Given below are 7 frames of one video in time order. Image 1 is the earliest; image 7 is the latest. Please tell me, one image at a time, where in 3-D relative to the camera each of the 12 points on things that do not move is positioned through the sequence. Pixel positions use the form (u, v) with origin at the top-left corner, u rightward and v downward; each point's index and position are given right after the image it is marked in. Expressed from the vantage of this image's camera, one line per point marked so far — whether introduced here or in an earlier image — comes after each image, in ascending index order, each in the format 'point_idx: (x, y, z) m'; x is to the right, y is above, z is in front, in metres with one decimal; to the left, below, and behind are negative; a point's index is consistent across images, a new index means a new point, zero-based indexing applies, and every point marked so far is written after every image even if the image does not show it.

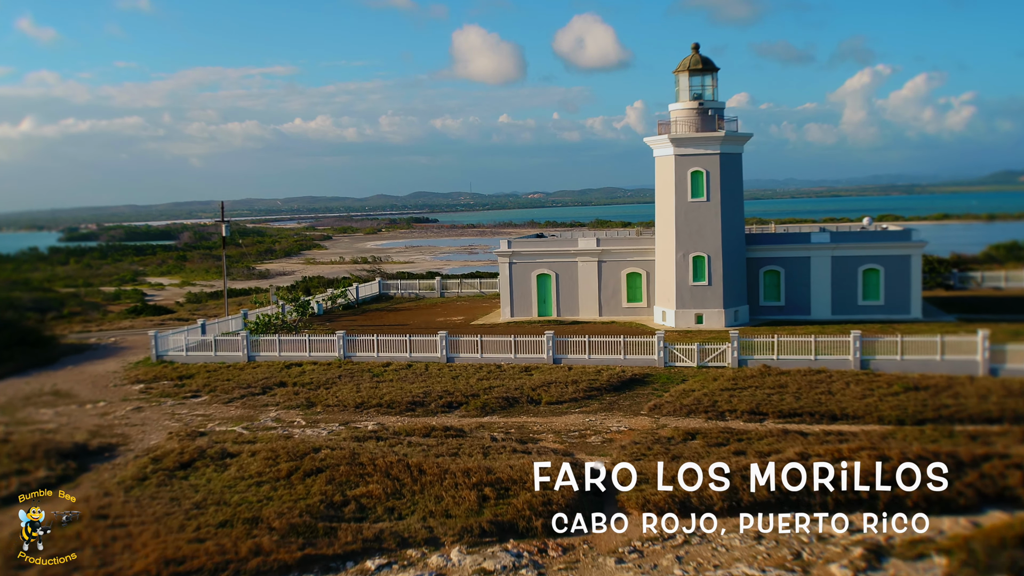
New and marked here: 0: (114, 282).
0: (-4.2, +0.1, +11.4) m
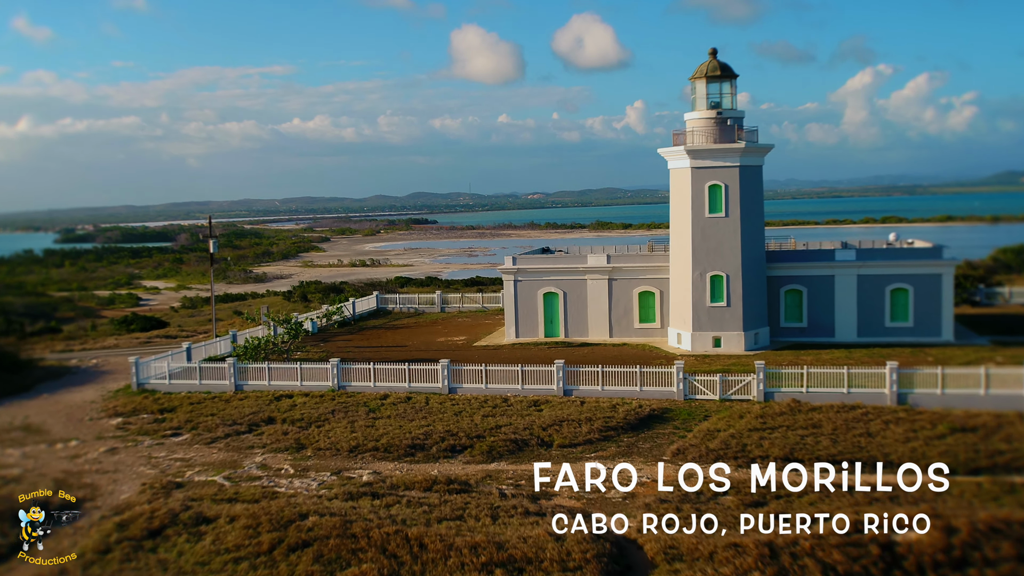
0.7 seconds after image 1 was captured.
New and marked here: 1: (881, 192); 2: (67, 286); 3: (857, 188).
0: (-4.2, +0.1, +11.2) m
1: (+4.5, +1.2, +13.2) m
2: (-4.5, +0.1, +10.9) m
3: (+4.6, +1.4, +14.5) m
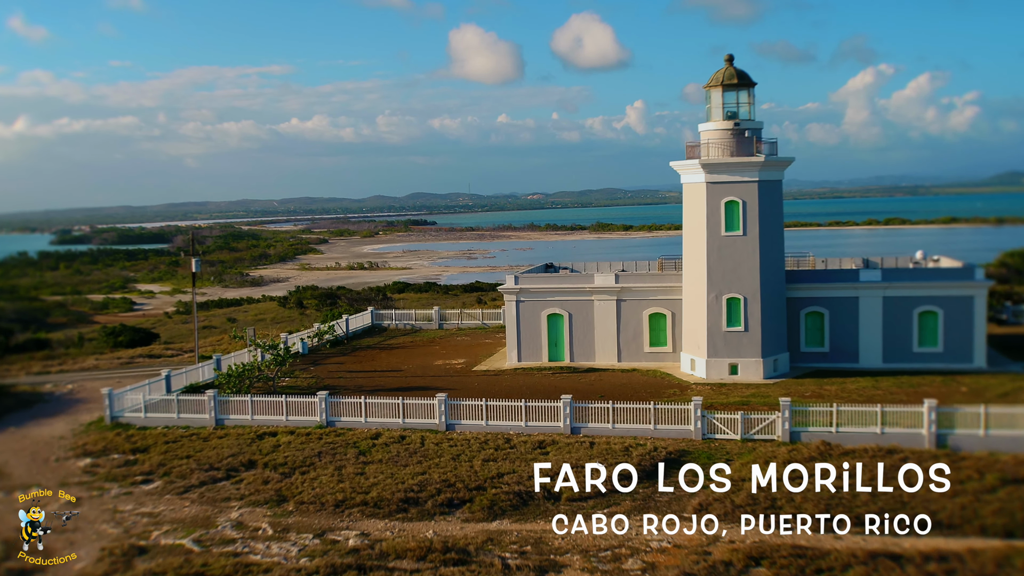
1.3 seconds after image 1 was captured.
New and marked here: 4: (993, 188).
0: (-4.2, 0.0, +10.9) m
1: (+4.5, +1.2, +13.0) m
2: (-4.5, 0.0, +10.6) m
3: (+4.6, +1.3, +14.2) m
4: (+5.0, +1.1, +11.2) m
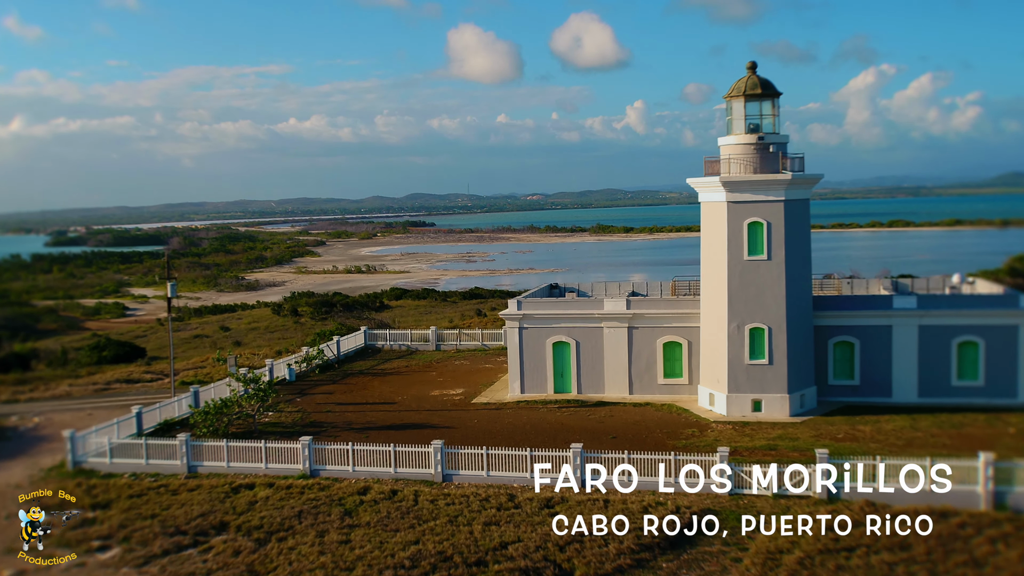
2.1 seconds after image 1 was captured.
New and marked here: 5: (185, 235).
0: (-4.2, -0.1, +10.6) m
1: (+4.5, +1.1, +12.7) m
2: (-4.5, -0.1, +10.3) m
3: (+4.6, +1.2, +13.9) m
4: (+5.0, +1.0, +10.9) m
5: (-6.1, +1.0, +20.0) m
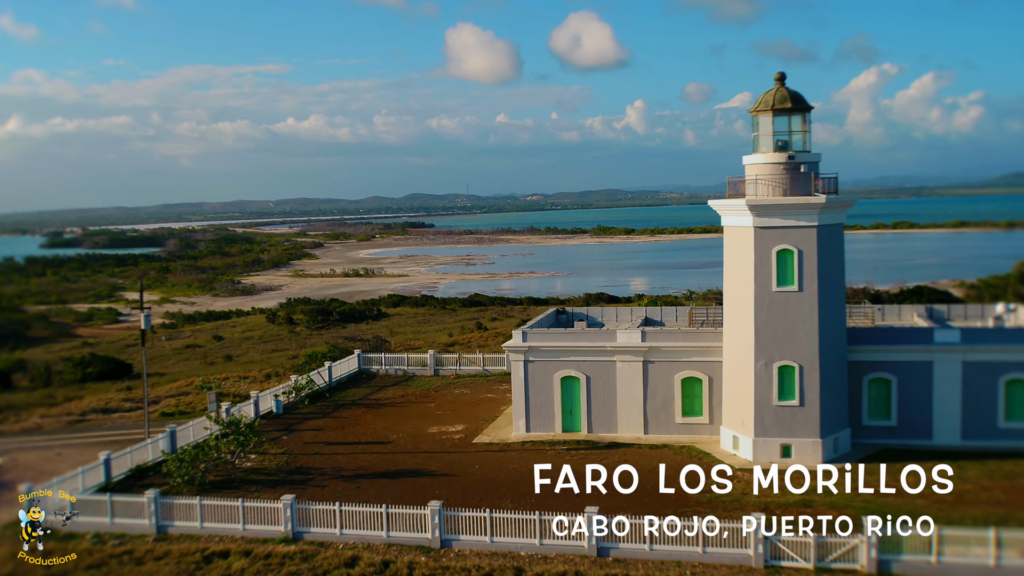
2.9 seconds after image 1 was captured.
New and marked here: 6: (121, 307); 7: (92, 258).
0: (-4.2, -0.2, +10.3) m
1: (+4.5, +1.0, +12.4) m
2: (-4.5, -0.2, +10.1) m
3: (+4.6, +1.2, +13.6) m
4: (+5.0, +0.9, +10.6) m
5: (-6.1, +0.9, +19.8) m
6: (-5.2, -0.3, +14.2) m
7: (-5.2, +0.3, +13.1) m
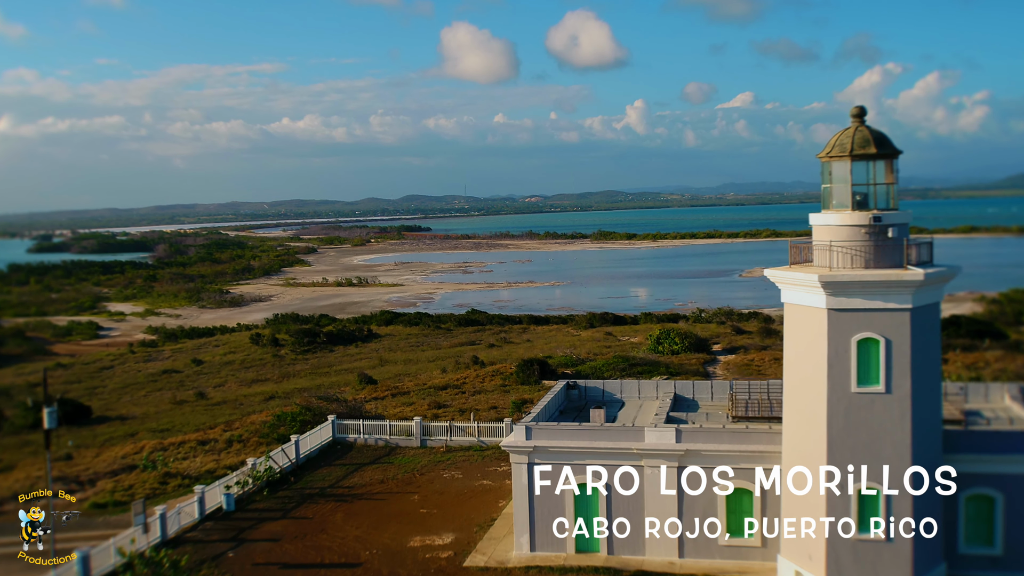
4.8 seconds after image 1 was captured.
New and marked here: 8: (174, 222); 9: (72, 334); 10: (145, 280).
0: (-4.2, -0.4, +9.7) m
1: (+4.5, +0.8, +11.8) m
2: (-4.5, -0.4, +9.4) m
3: (+4.6, +1.0, +13.0) m
4: (+5.0, +0.7, +10.0) m
5: (-6.1, +0.7, +19.1) m
6: (-5.2, -0.4, +13.5) m
7: (-5.2, +0.2, +12.4) m
8: (-5.7, +1.1, +17.6) m
9: (-4.9, -0.5, +11.9) m
10: (-5.9, +0.1, +17.2) m
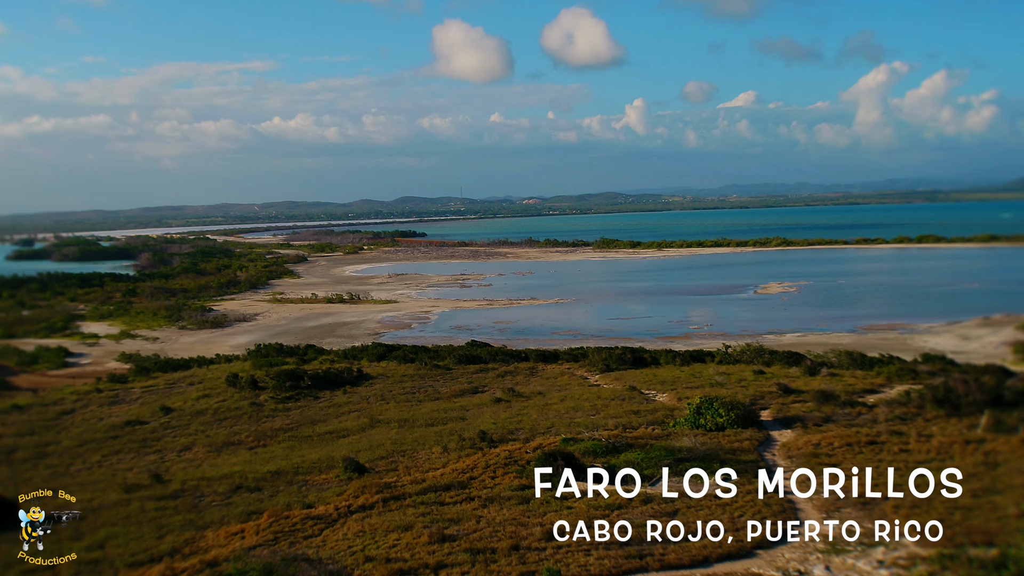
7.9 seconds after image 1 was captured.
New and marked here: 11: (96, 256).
0: (-4.1, -0.7, +8.6) m
1: (+4.6, +0.5, +10.7) m
2: (-4.4, -0.7, +8.3) m
3: (+4.7, +0.7, +11.9) m
4: (+5.0, +0.4, +8.9) m
5: (-6.1, +0.5, +18.0) m
6: (-5.1, -0.8, +12.4) m
7: (-5.2, -0.2, +11.3) m
8: (-5.7, +0.8, +16.5) m
9: (-4.8, -0.8, +10.8) m
10: (-5.9, -0.2, +16.1) m
11: (-5.4, +0.2, +13.4) m
